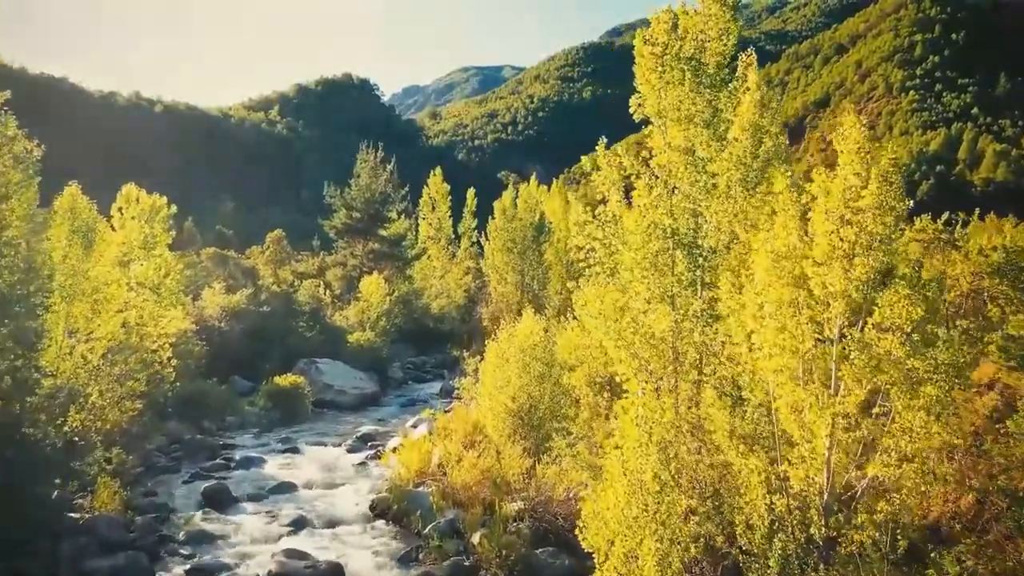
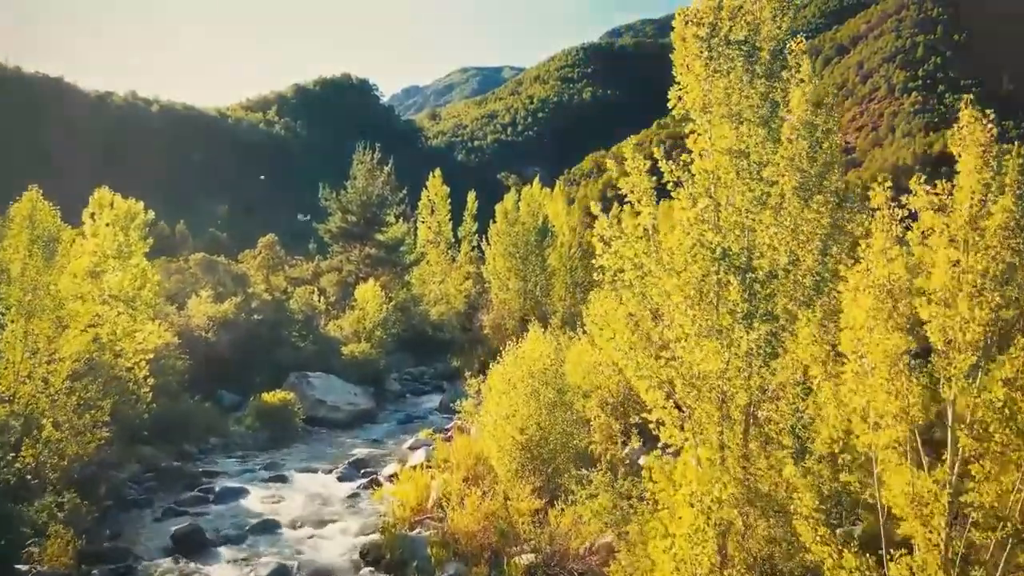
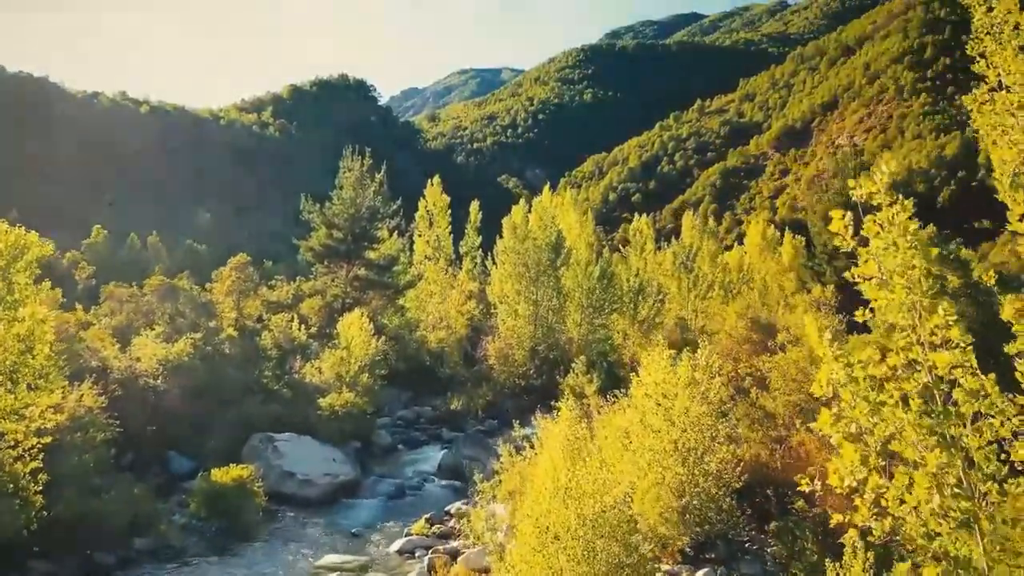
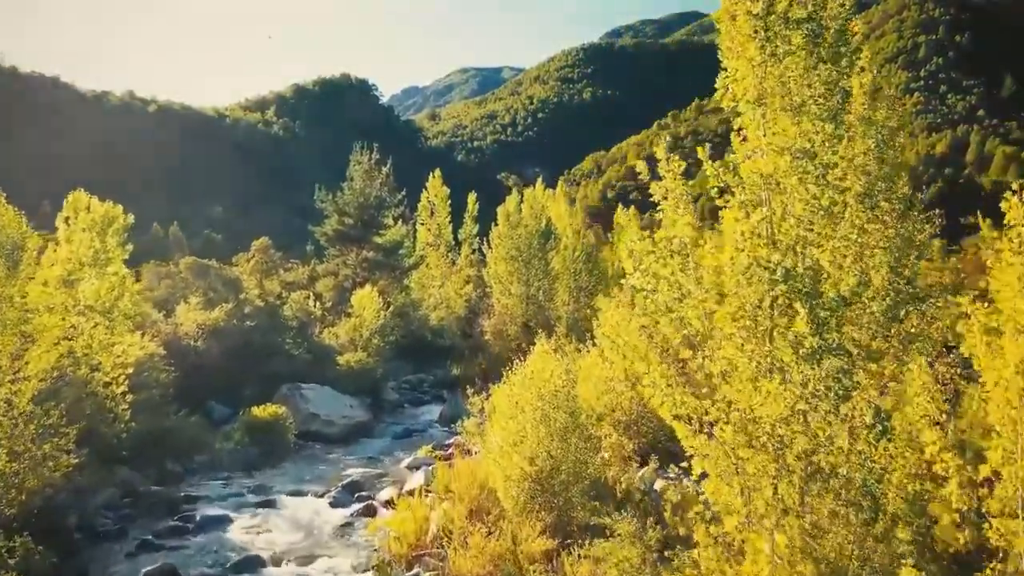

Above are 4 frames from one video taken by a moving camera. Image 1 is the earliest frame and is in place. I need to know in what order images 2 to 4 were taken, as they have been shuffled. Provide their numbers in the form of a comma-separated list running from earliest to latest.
2, 4, 3
